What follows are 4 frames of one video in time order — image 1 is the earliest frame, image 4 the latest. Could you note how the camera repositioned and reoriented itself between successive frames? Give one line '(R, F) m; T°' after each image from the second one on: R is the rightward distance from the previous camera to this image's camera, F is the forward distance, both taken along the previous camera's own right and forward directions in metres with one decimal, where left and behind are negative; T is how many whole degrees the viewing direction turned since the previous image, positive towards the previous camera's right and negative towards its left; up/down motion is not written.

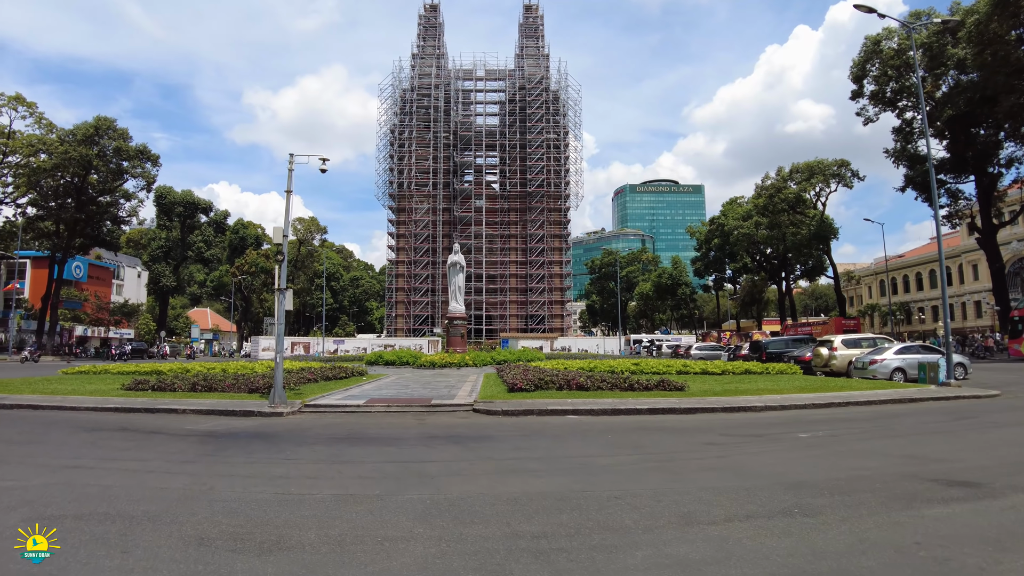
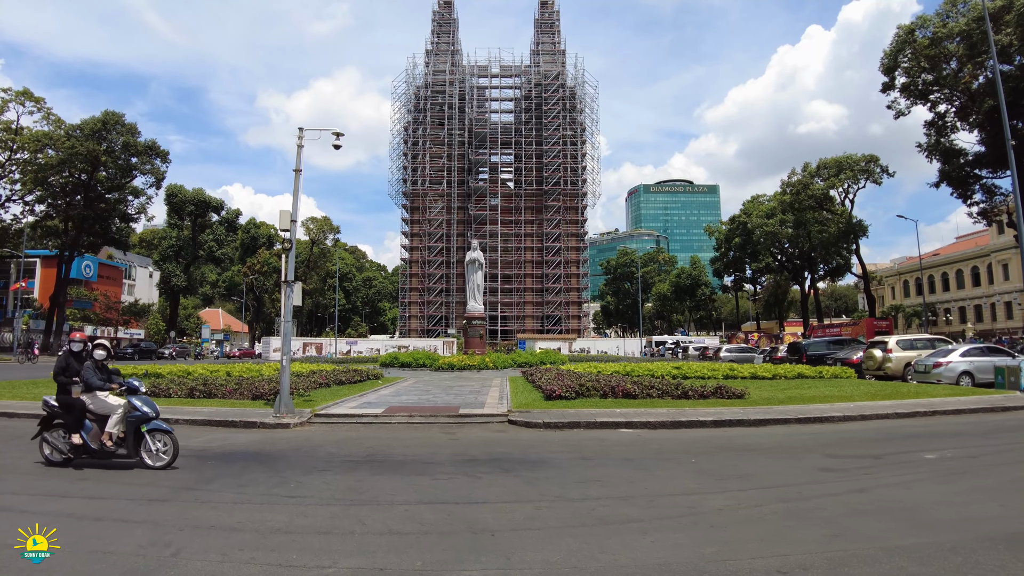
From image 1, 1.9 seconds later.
(-0.6, +1.8) m; -1°
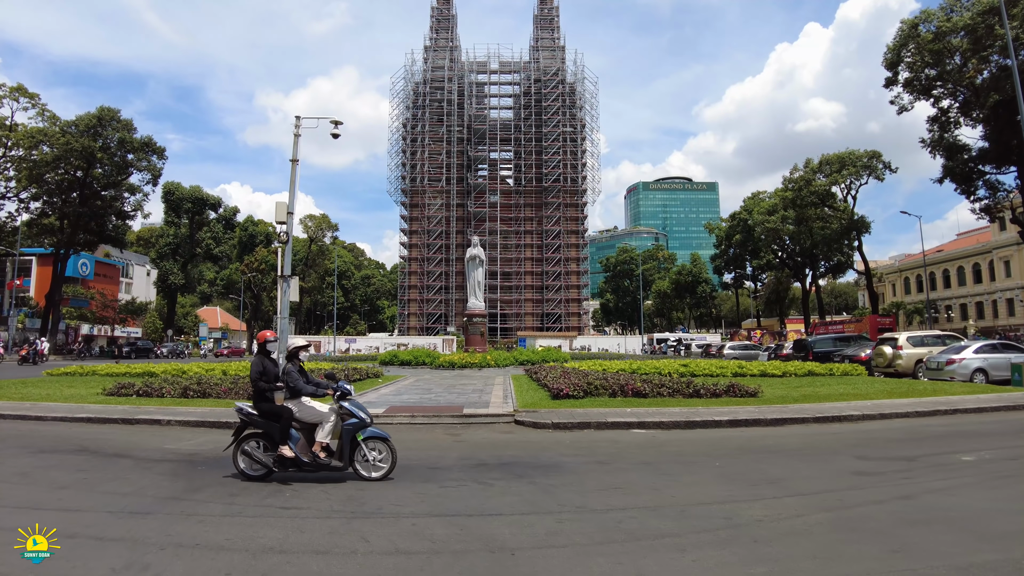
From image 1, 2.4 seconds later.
(-0.1, +0.5) m; 0°
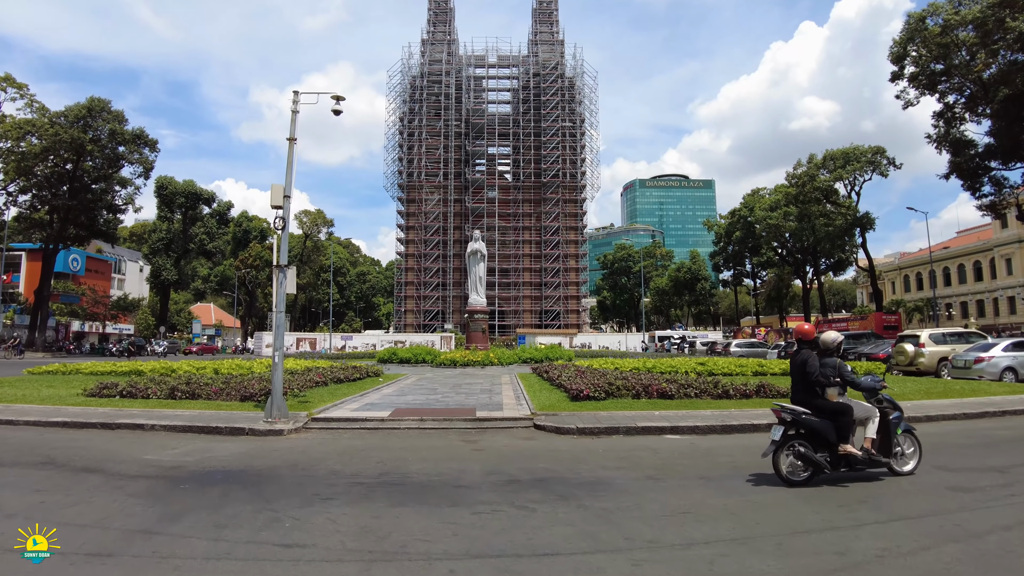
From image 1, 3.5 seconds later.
(-0.4, +1.0) m; 0°
